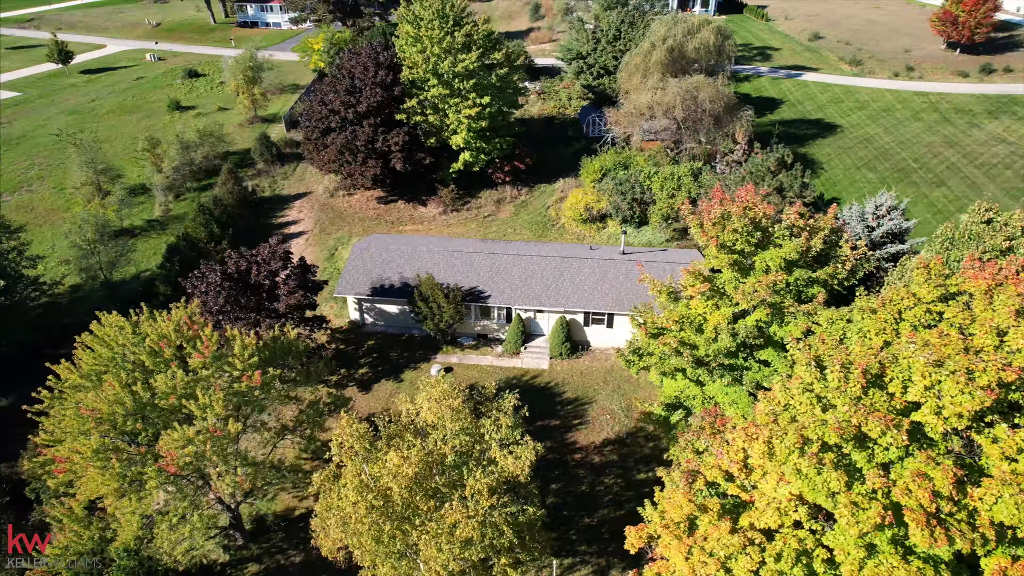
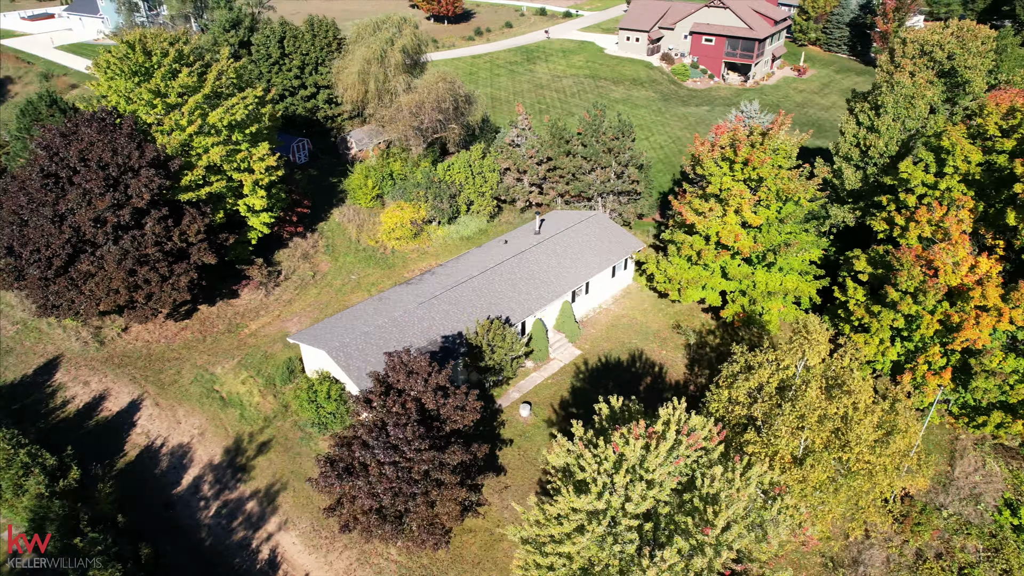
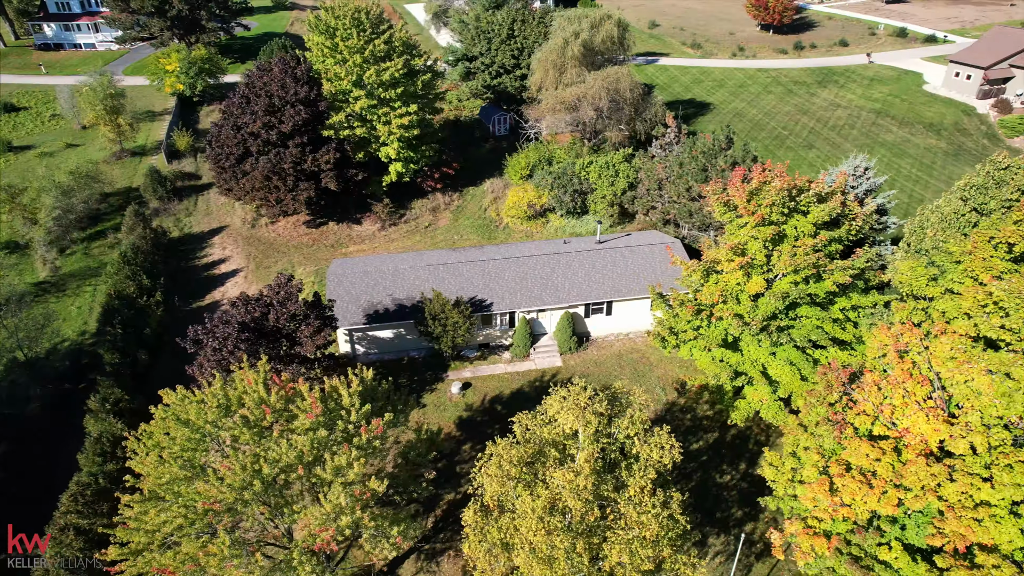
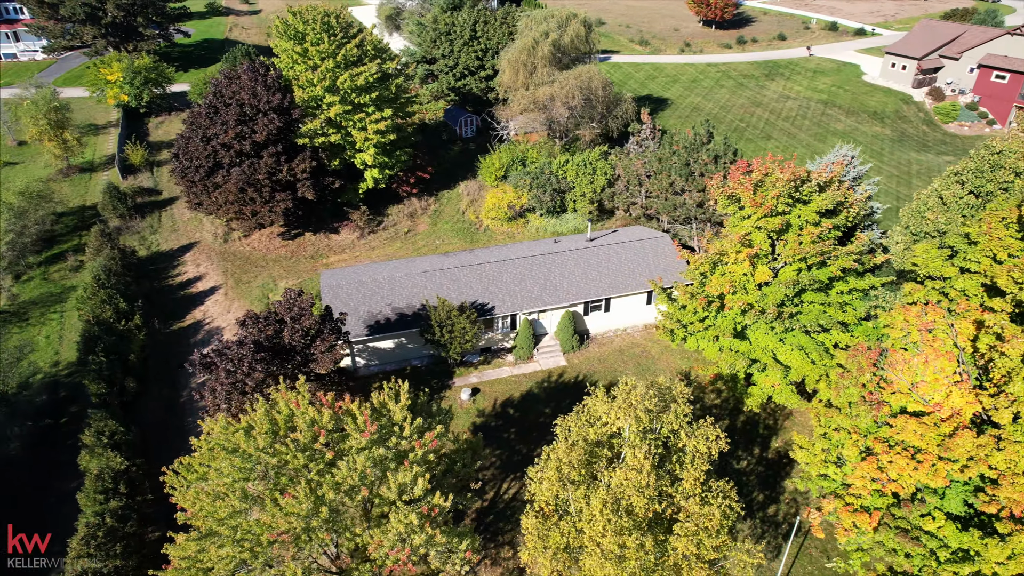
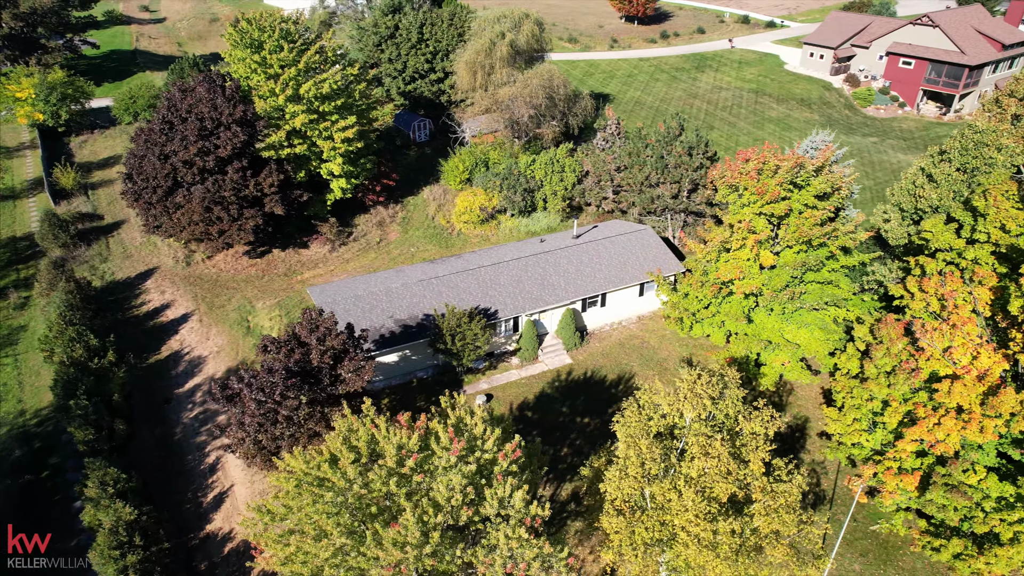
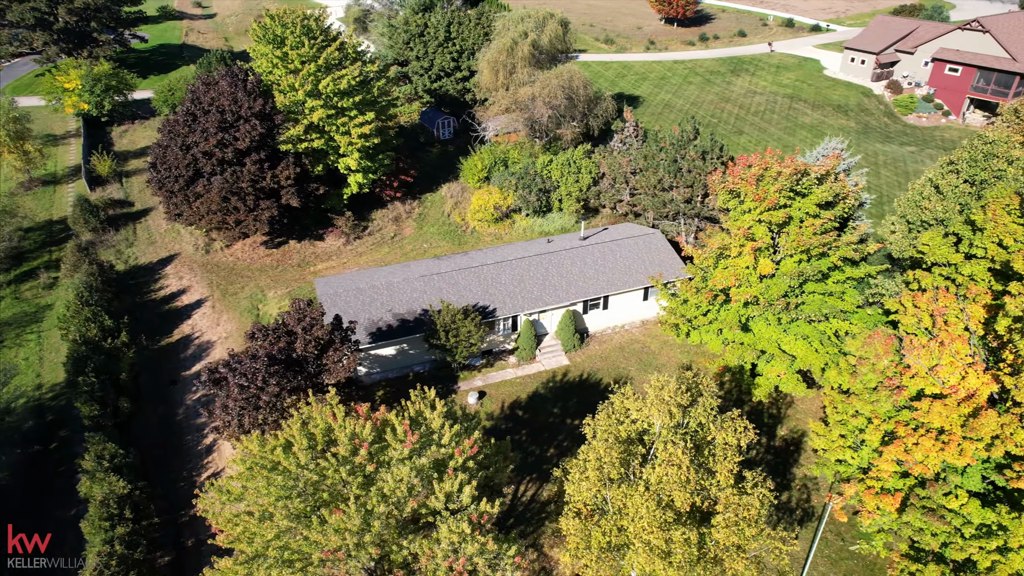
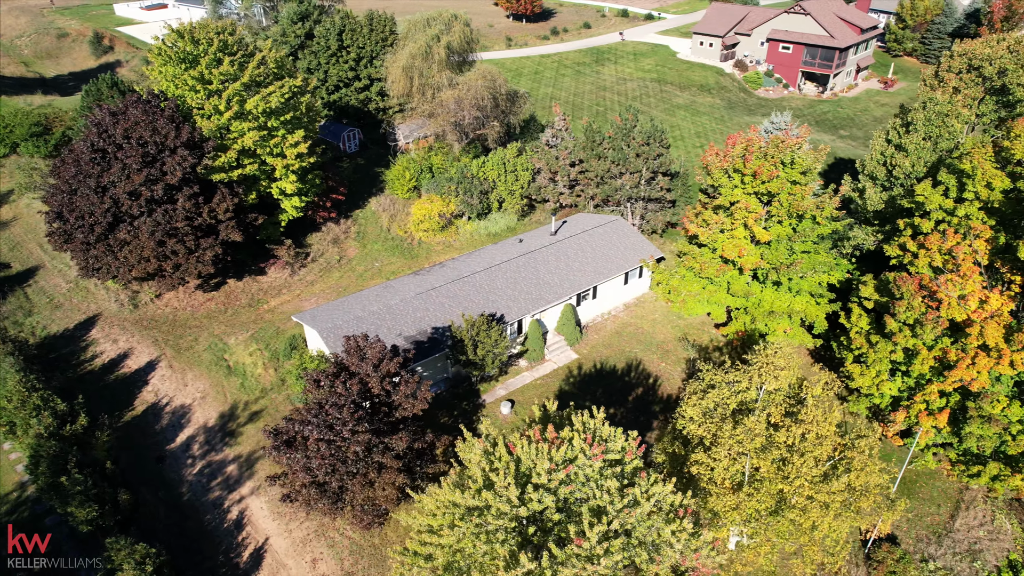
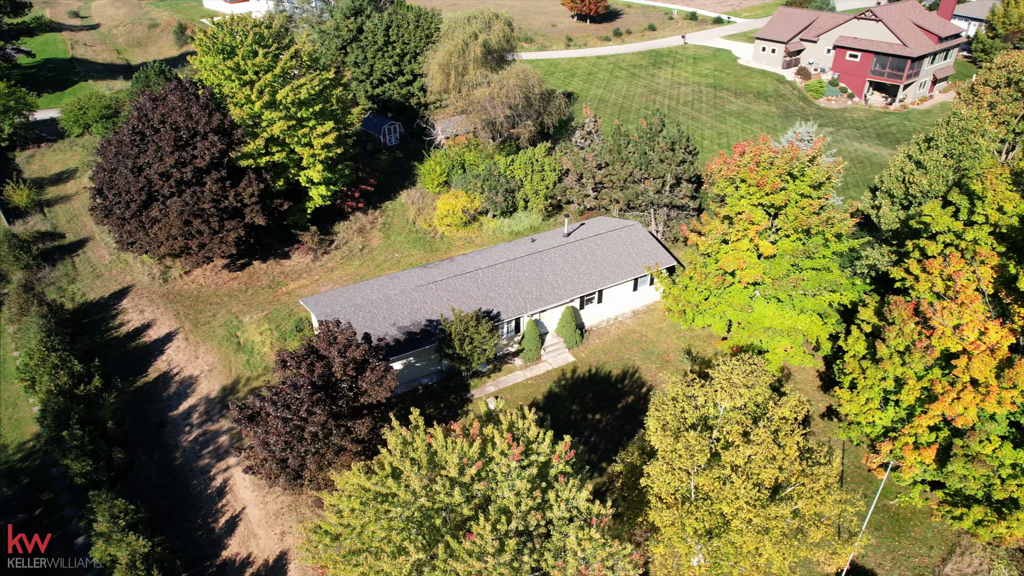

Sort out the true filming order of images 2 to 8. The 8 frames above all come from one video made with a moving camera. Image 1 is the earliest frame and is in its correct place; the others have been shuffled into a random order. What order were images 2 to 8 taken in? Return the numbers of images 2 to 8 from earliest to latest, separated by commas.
3, 4, 6, 5, 8, 7, 2
